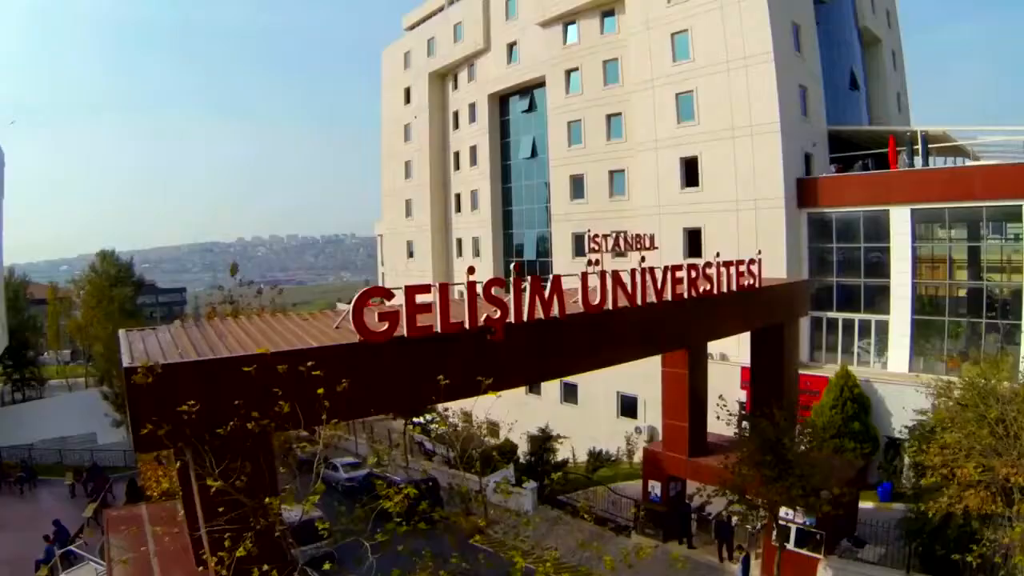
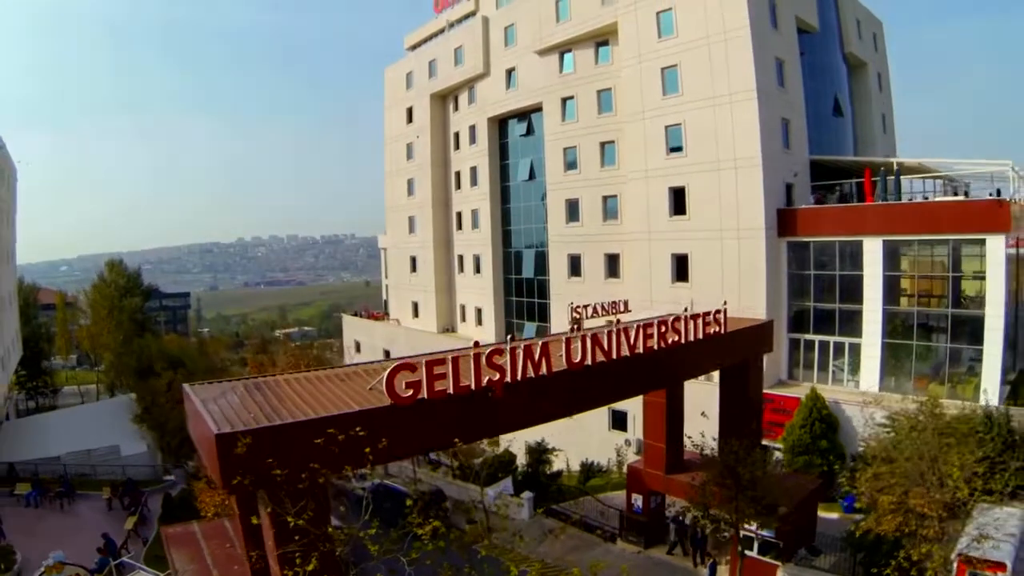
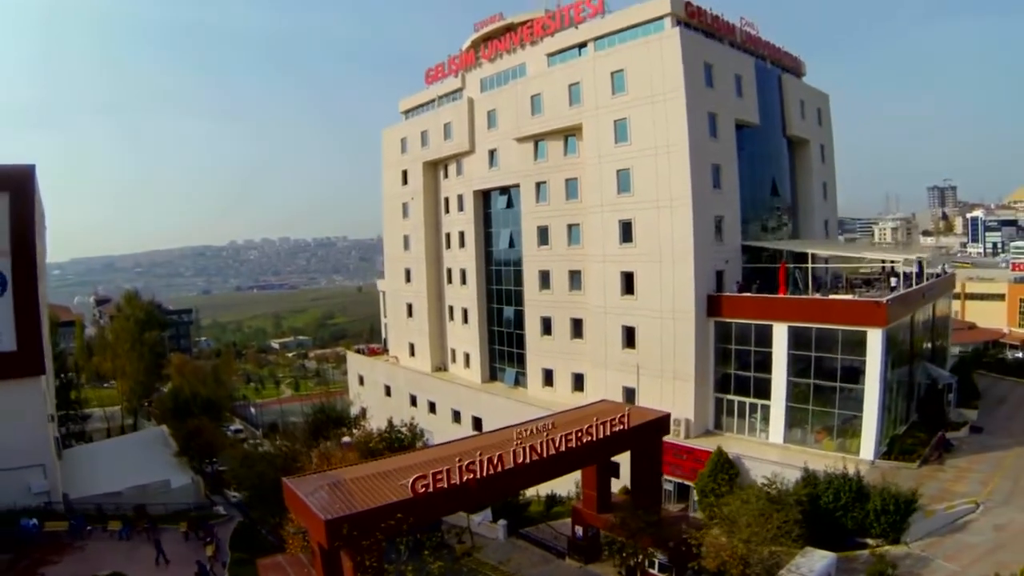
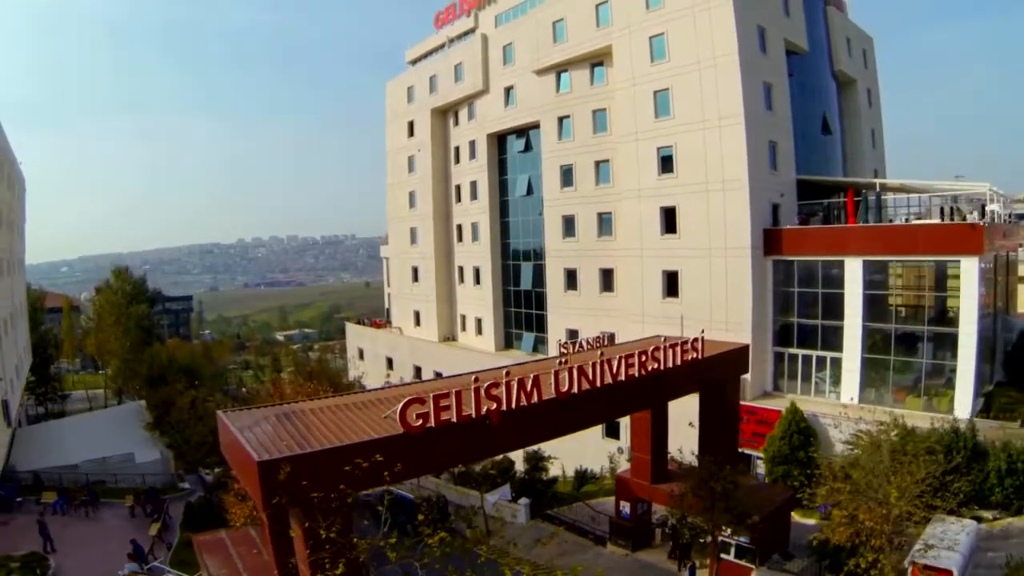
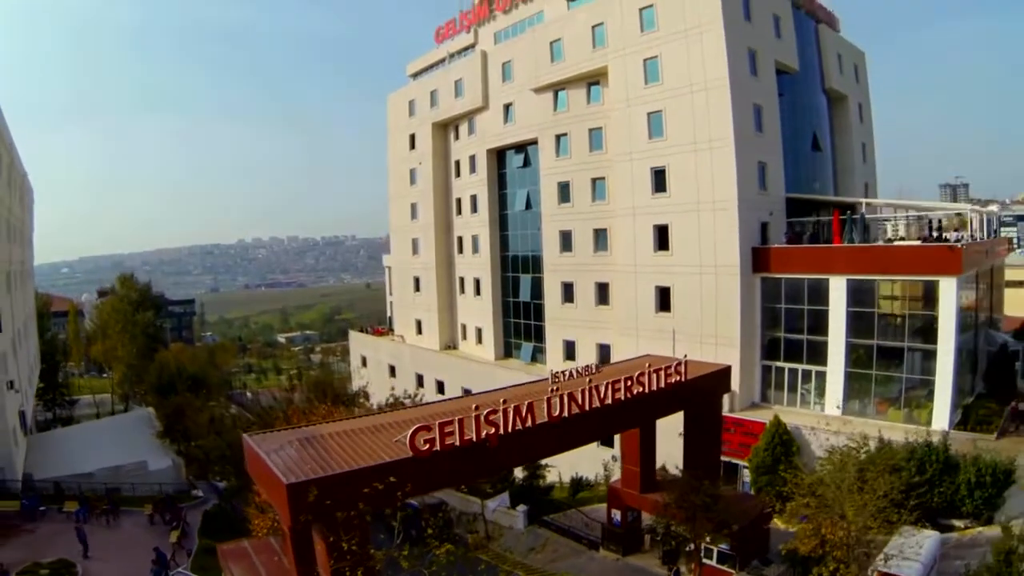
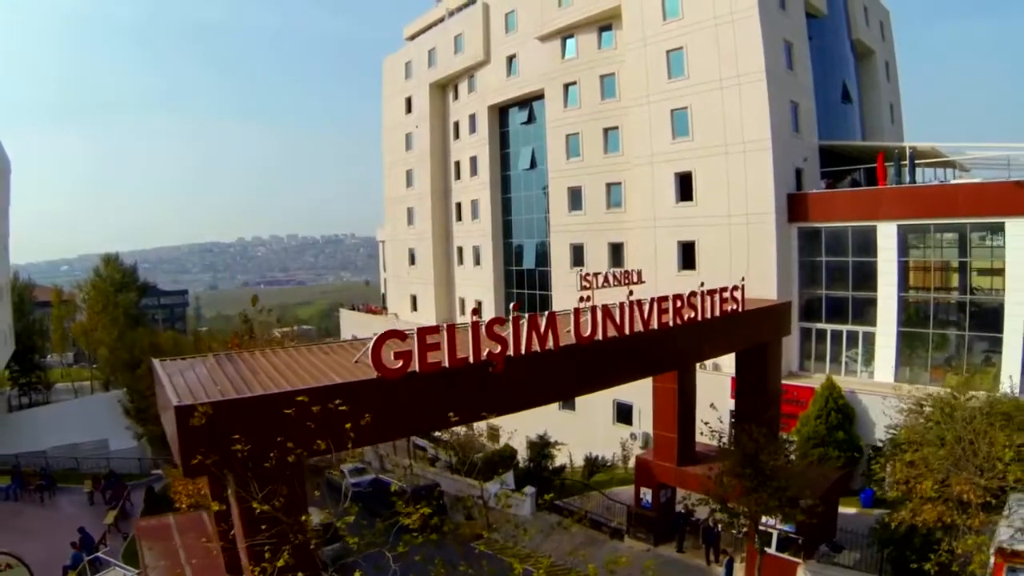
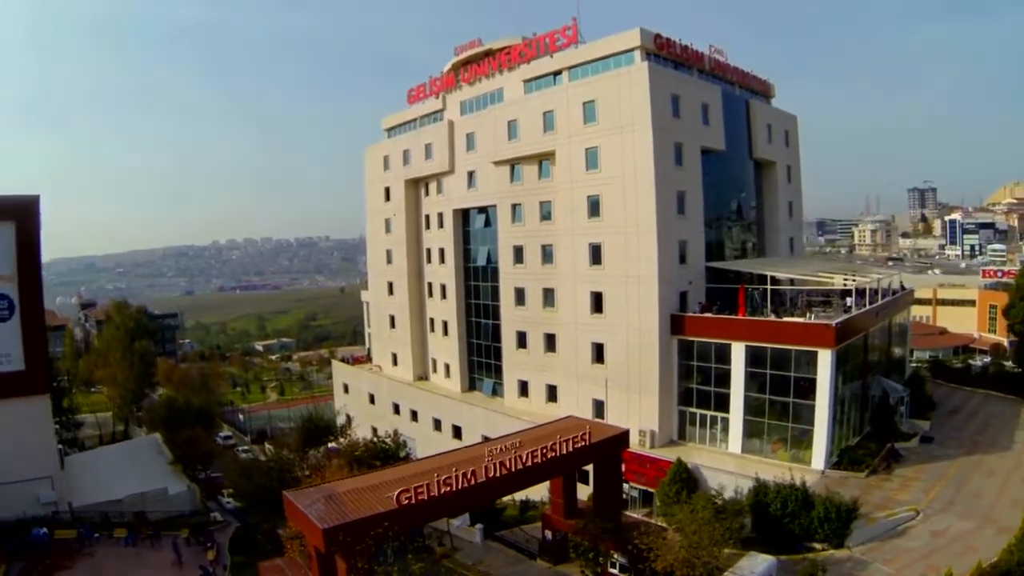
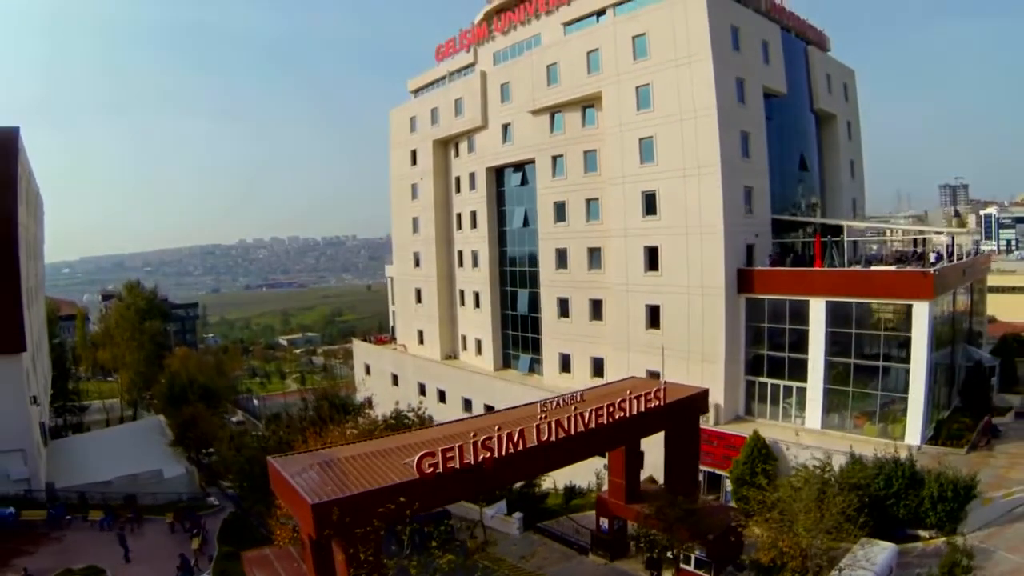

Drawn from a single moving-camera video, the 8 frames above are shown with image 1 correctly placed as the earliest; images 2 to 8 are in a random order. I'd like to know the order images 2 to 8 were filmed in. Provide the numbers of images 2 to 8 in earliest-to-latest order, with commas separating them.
6, 2, 4, 5, 8, 3, 7
